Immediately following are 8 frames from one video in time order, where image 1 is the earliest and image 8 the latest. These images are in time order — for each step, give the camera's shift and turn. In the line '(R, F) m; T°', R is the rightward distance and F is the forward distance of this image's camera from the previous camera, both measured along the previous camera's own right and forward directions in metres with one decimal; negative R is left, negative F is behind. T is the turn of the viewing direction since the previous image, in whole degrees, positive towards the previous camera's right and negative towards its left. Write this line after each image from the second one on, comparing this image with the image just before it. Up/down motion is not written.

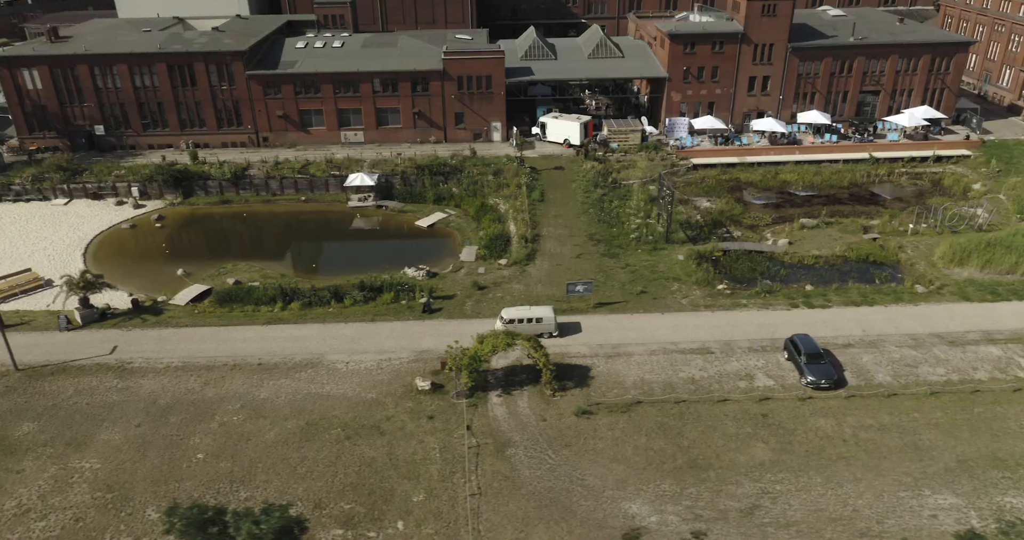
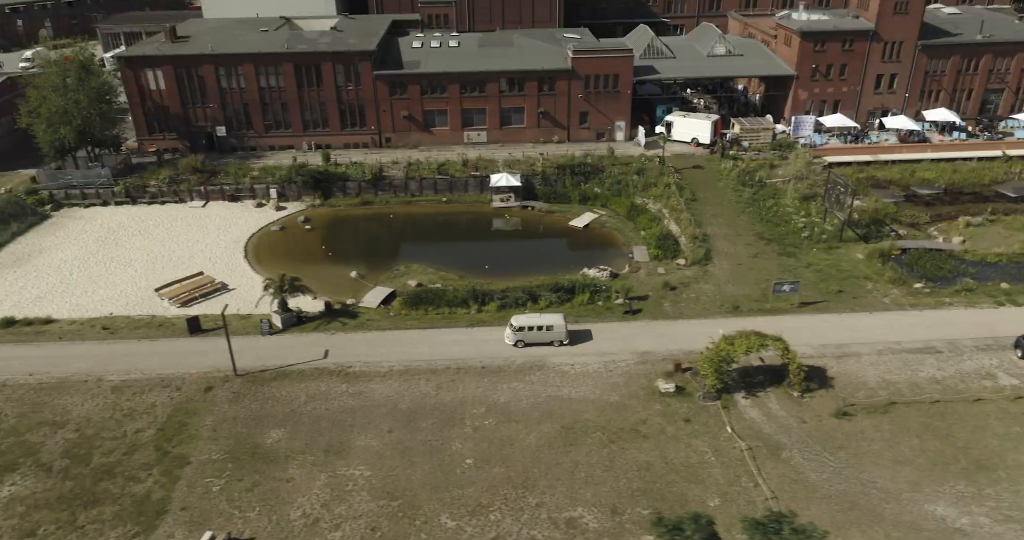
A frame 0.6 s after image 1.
(-6.8, +0.4) m; +1°
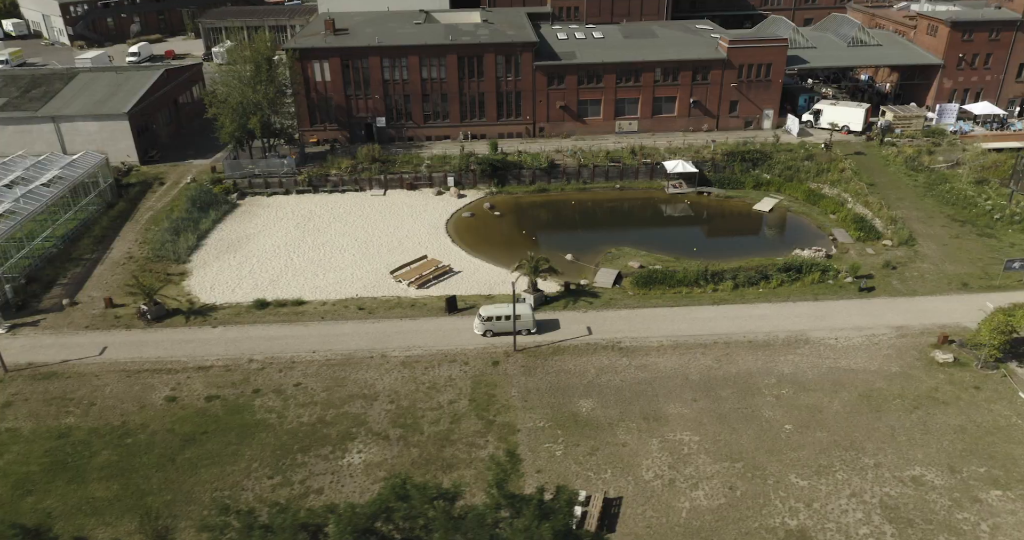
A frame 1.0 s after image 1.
(-8.0, -0.8) m; 0°
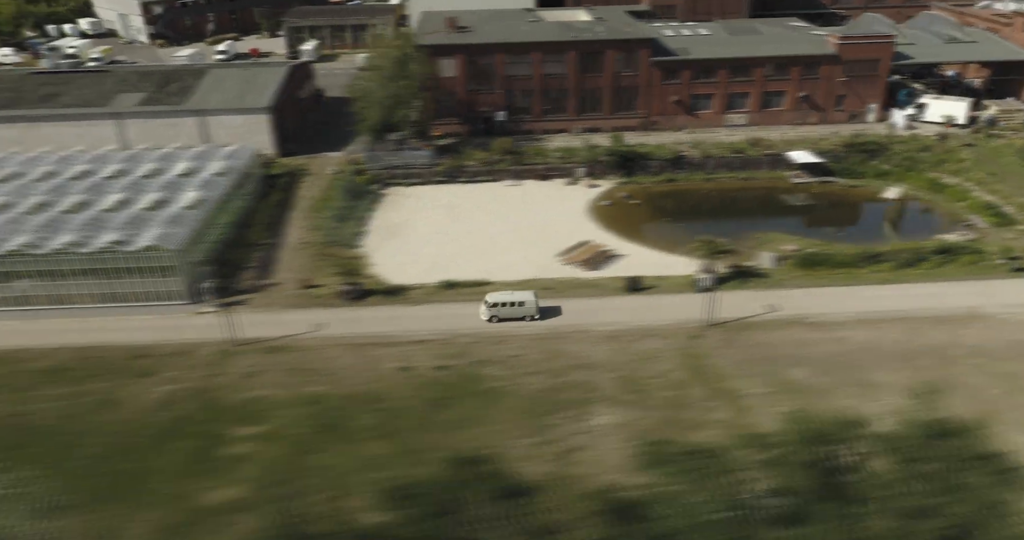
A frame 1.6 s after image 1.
(-6.1, -1.4) m; 0°
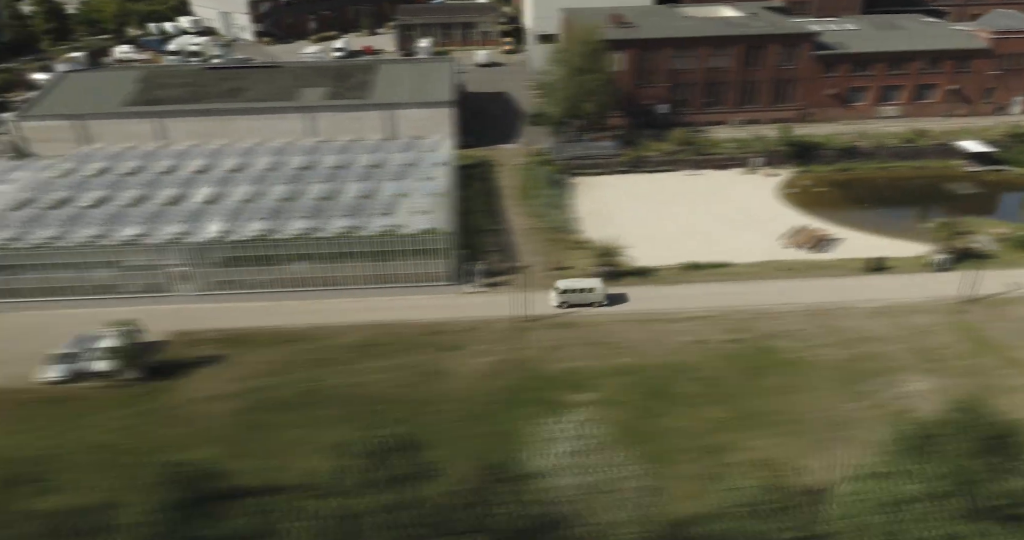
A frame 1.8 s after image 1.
(-8.8, -1.2) m; 0°
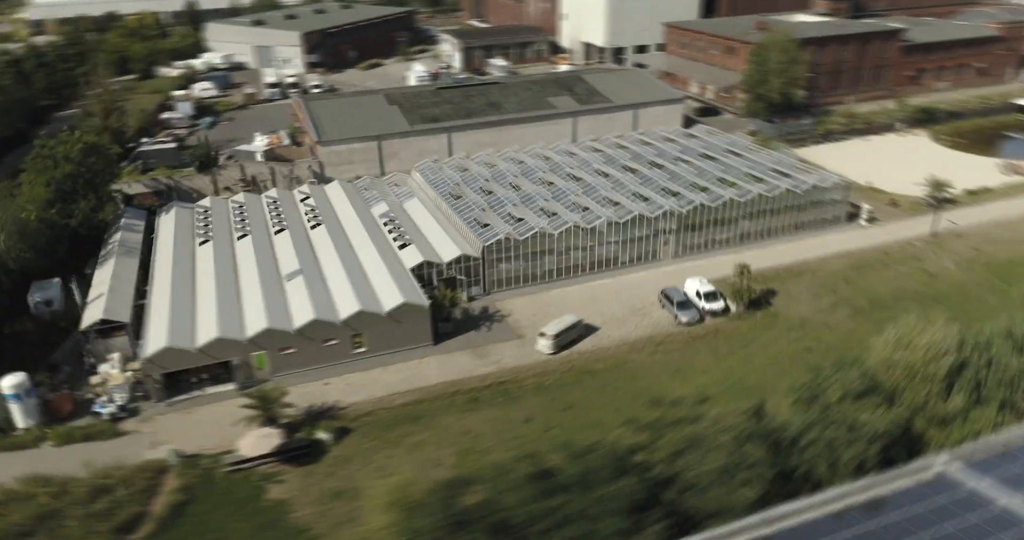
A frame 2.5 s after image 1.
(-25.9, -1.6) m; +16°
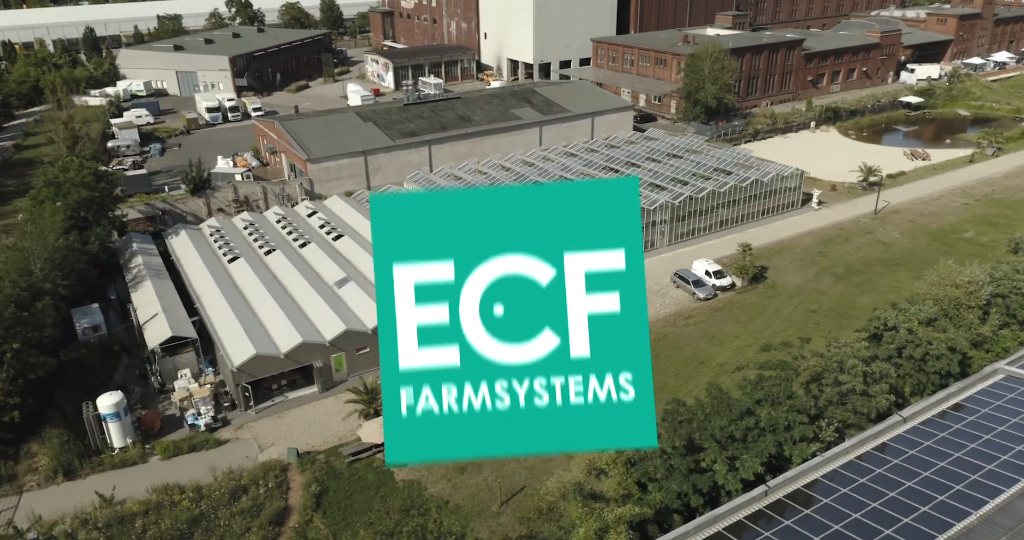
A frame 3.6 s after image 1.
(-5.6, -1.5) m; +9°
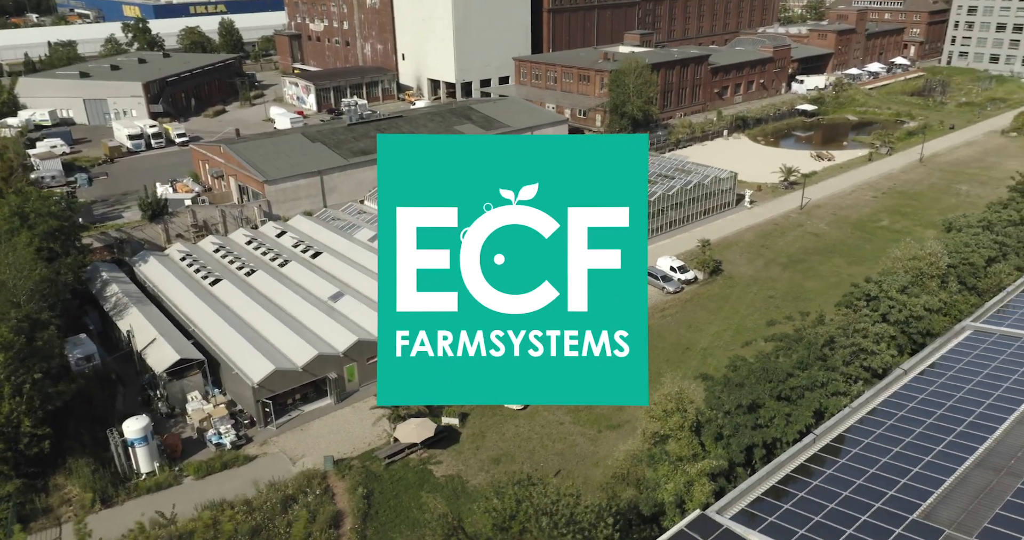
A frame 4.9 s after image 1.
(-3.4, -1.0) m; +8°
